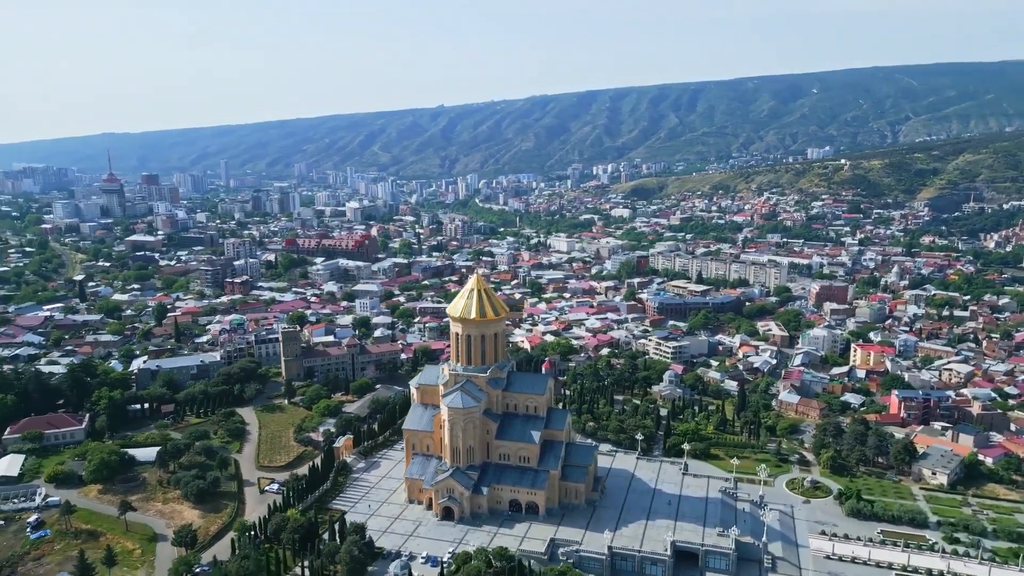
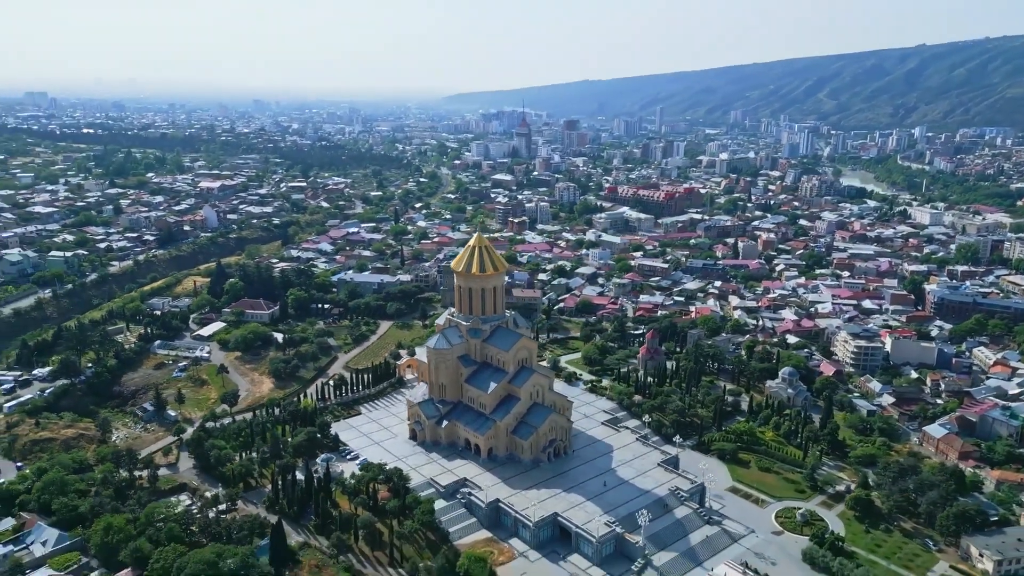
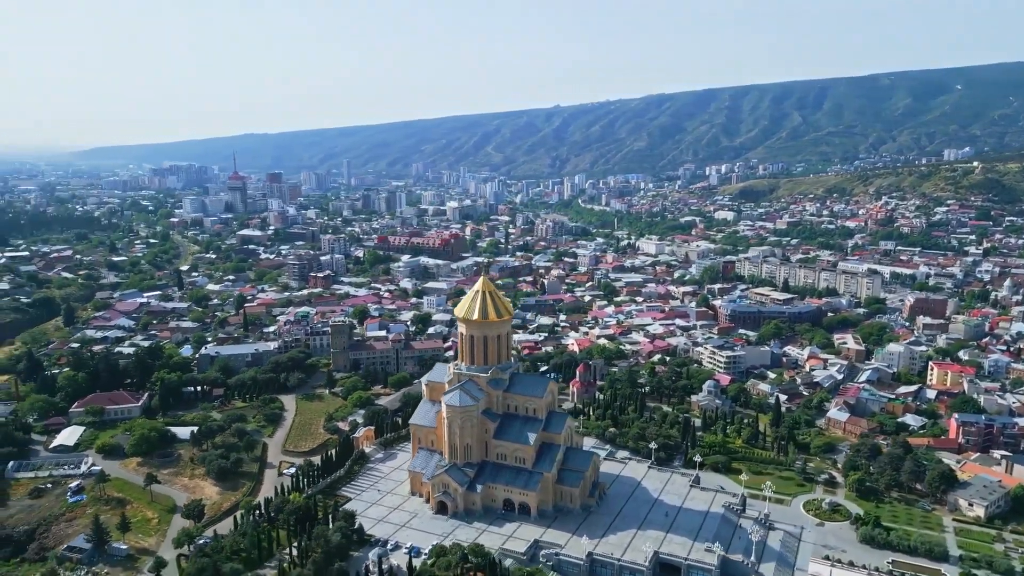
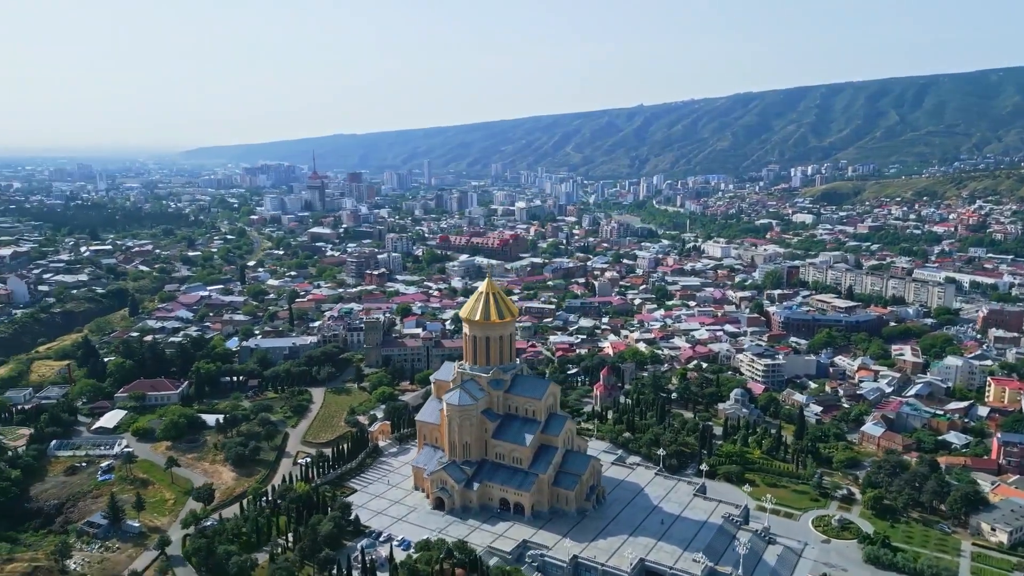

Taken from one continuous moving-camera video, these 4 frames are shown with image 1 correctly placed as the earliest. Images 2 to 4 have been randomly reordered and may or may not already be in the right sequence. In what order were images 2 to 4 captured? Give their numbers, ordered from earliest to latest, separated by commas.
3, 4, 2
